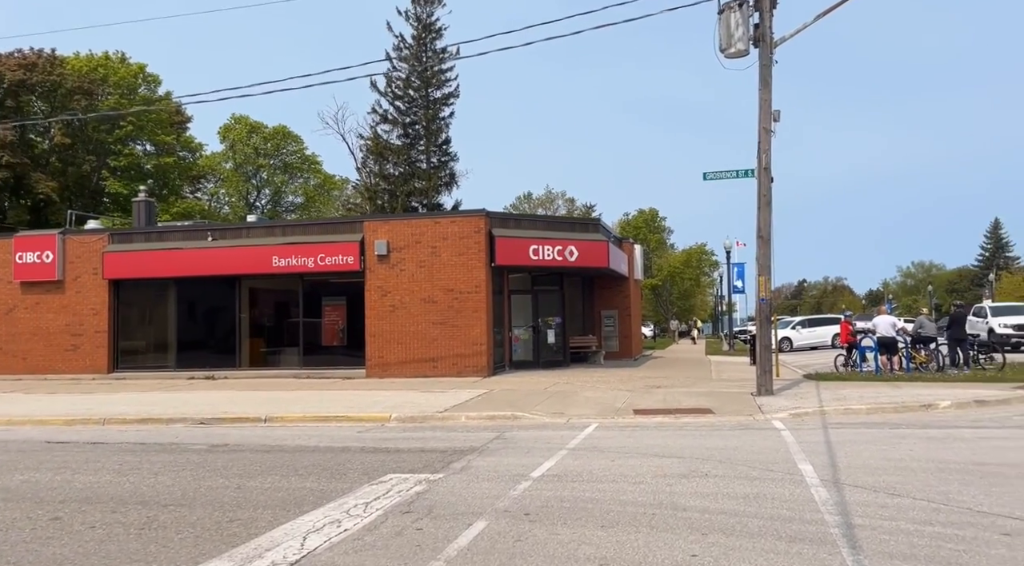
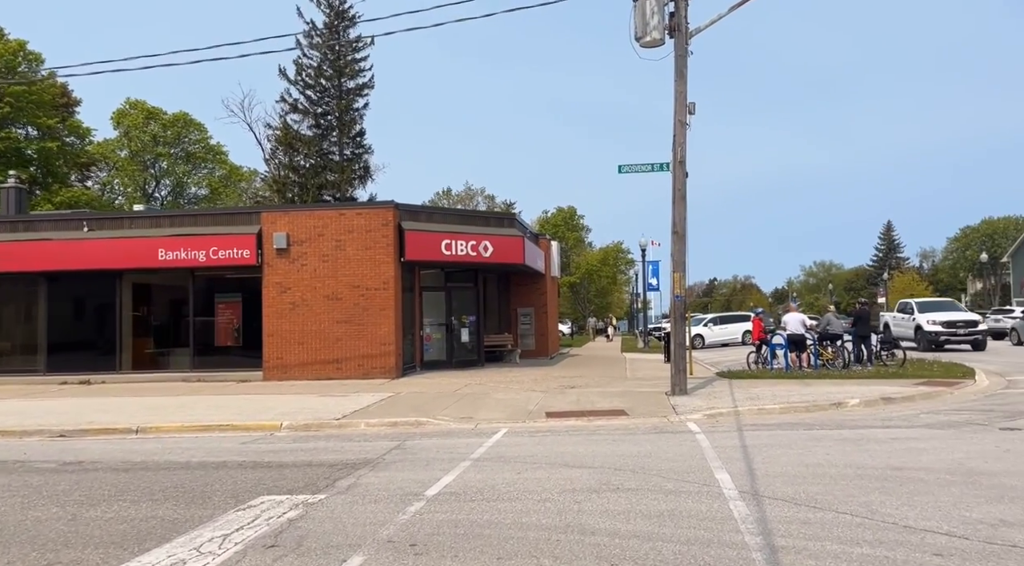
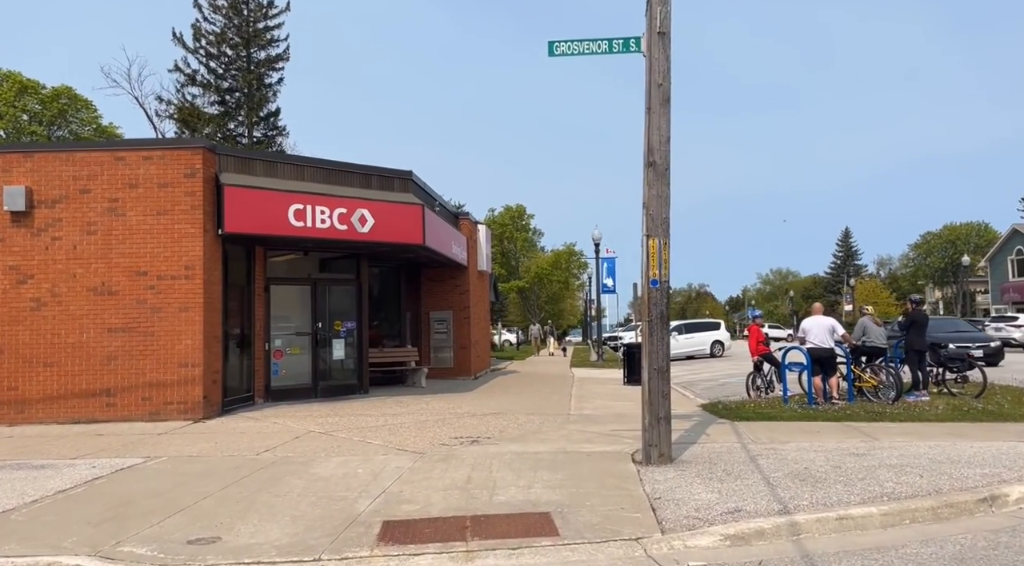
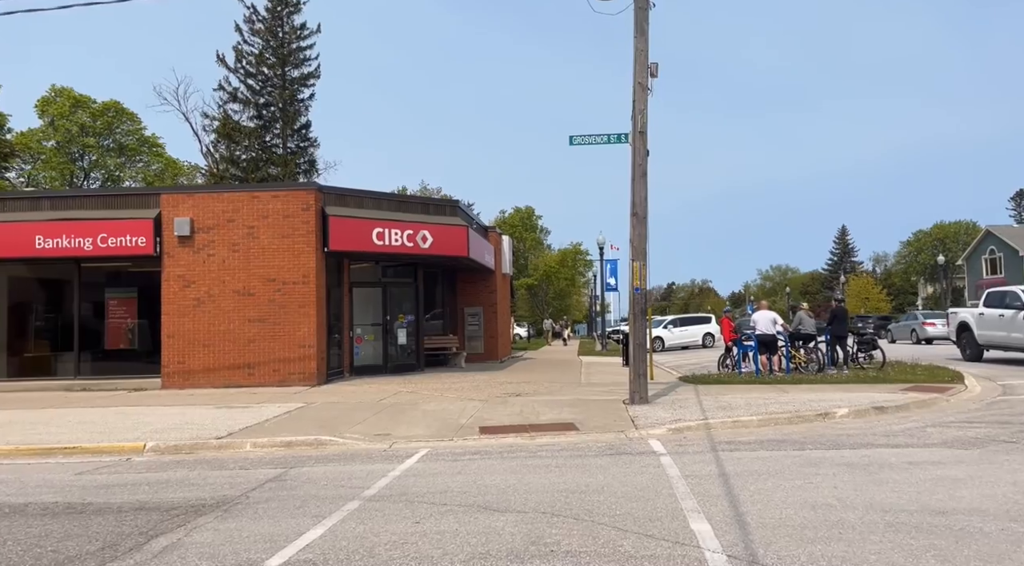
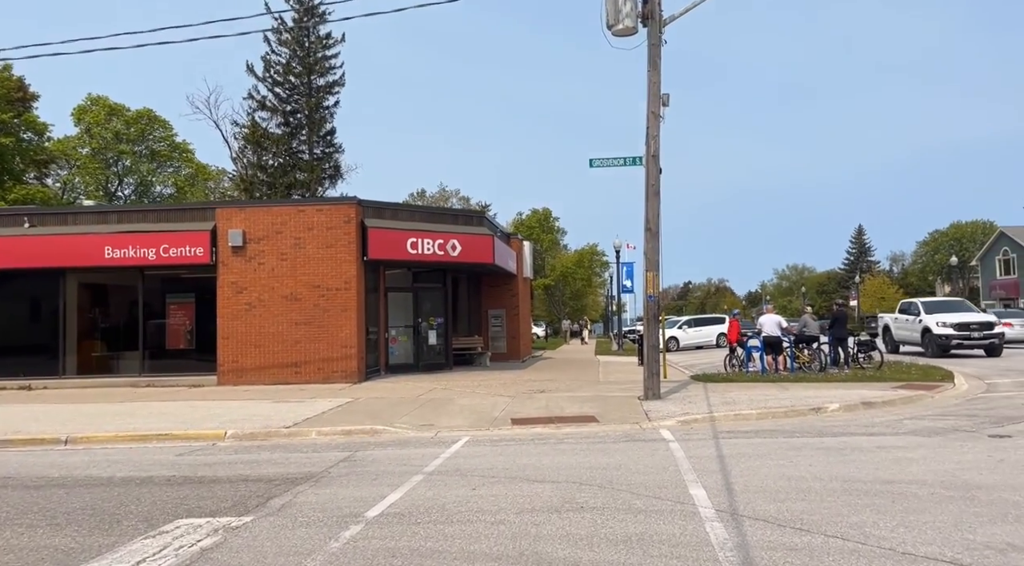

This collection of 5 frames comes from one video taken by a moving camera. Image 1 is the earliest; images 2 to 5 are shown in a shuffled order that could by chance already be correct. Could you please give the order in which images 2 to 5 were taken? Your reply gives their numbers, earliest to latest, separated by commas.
2, 5, 4, 3
